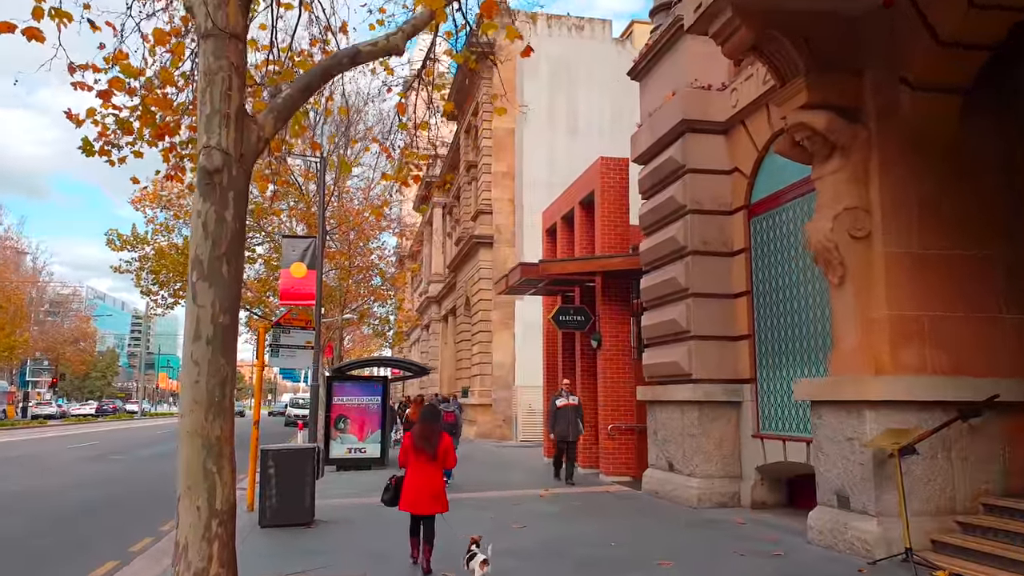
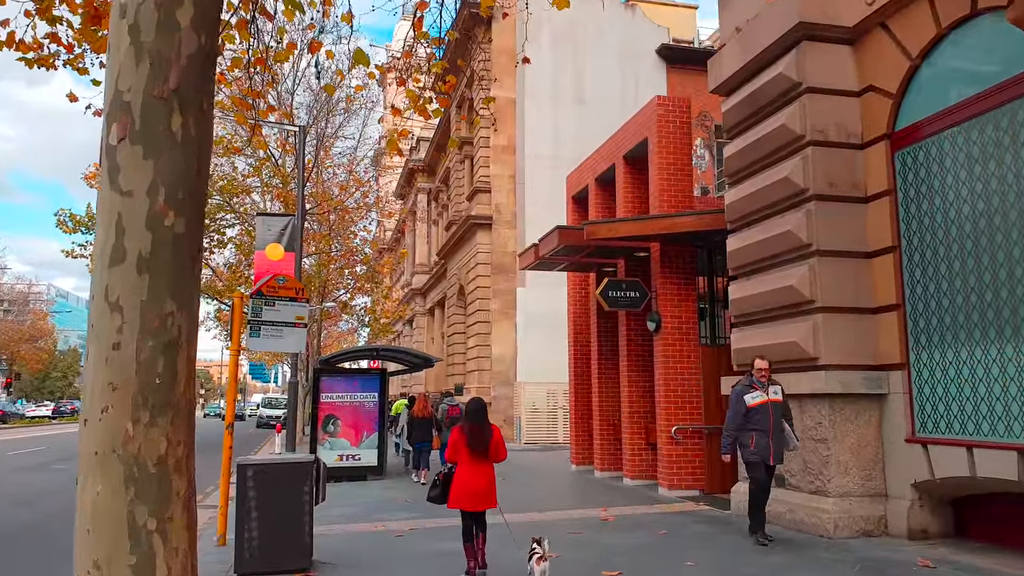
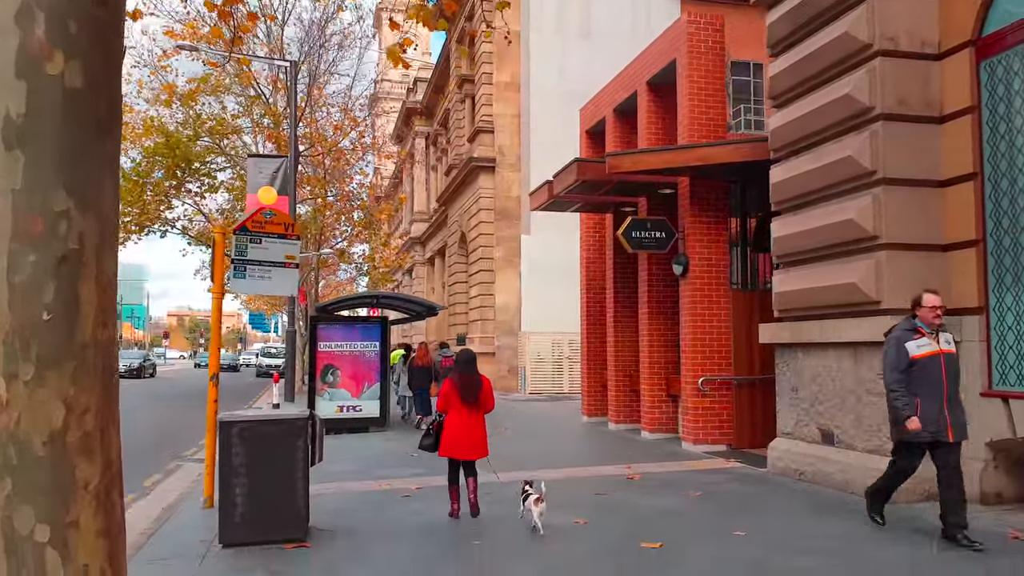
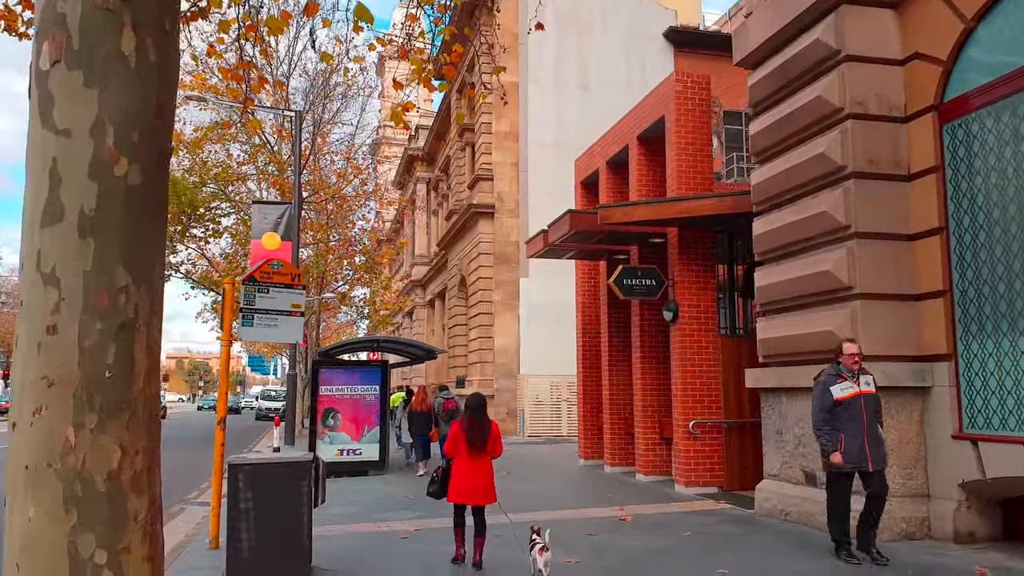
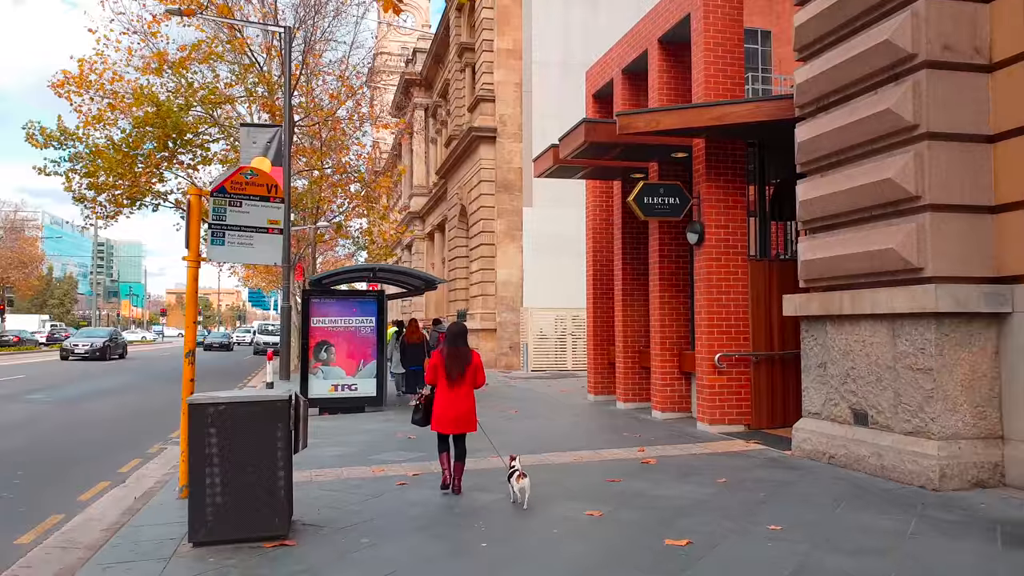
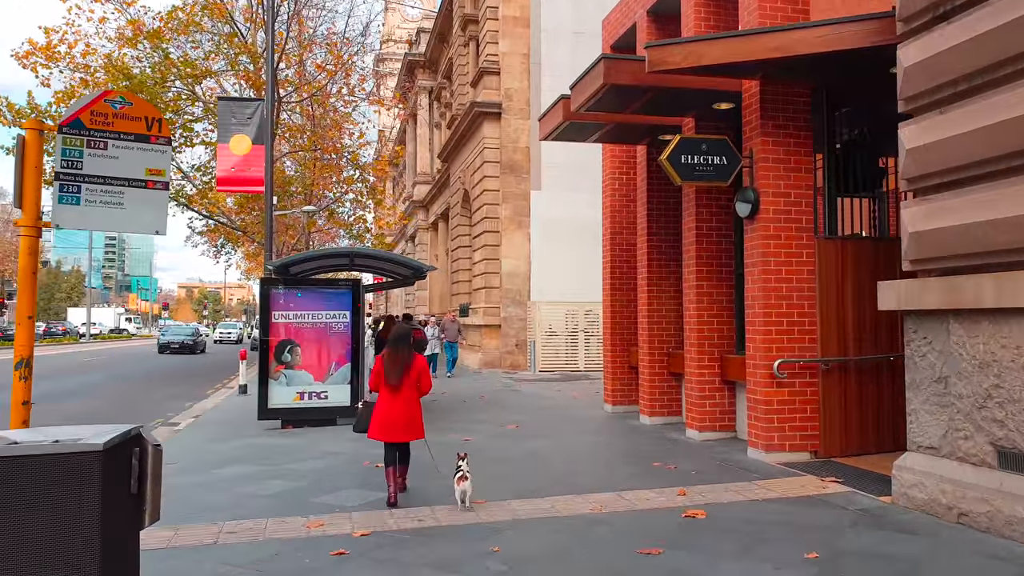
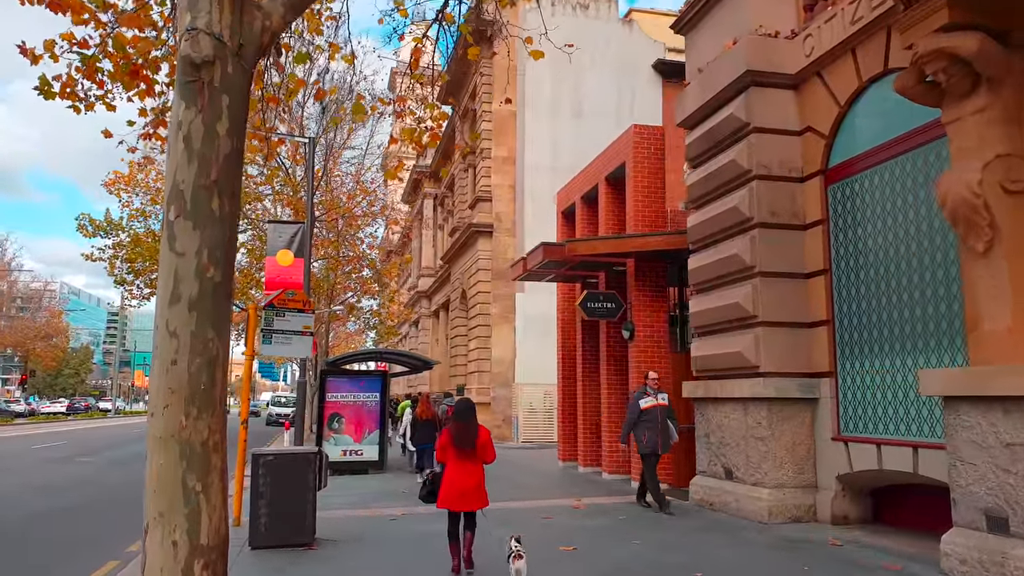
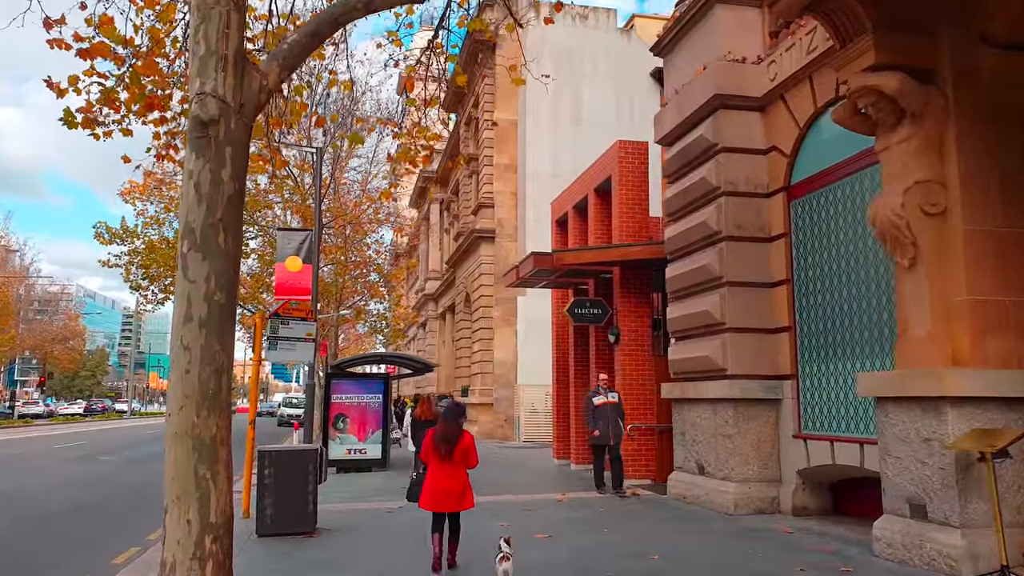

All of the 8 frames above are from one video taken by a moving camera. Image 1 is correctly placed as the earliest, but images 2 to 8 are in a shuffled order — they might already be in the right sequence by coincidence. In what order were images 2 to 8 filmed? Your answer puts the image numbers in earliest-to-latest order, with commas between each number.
8, 7, 2, 4, 3, 5, 6
